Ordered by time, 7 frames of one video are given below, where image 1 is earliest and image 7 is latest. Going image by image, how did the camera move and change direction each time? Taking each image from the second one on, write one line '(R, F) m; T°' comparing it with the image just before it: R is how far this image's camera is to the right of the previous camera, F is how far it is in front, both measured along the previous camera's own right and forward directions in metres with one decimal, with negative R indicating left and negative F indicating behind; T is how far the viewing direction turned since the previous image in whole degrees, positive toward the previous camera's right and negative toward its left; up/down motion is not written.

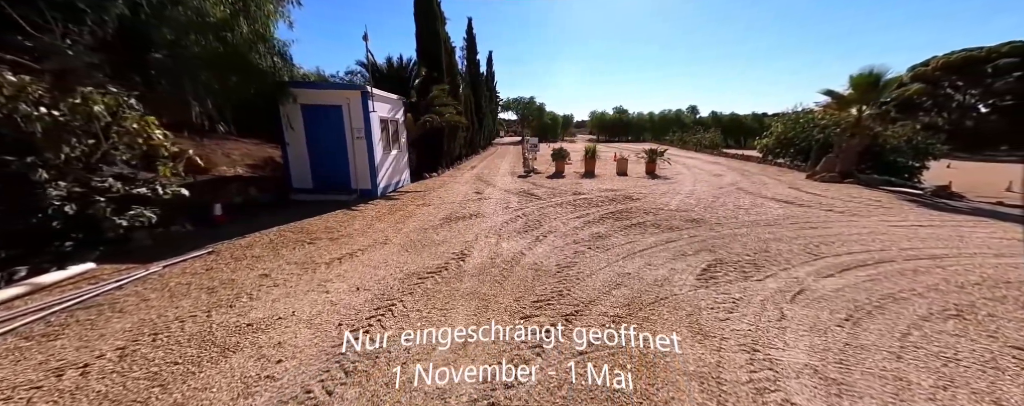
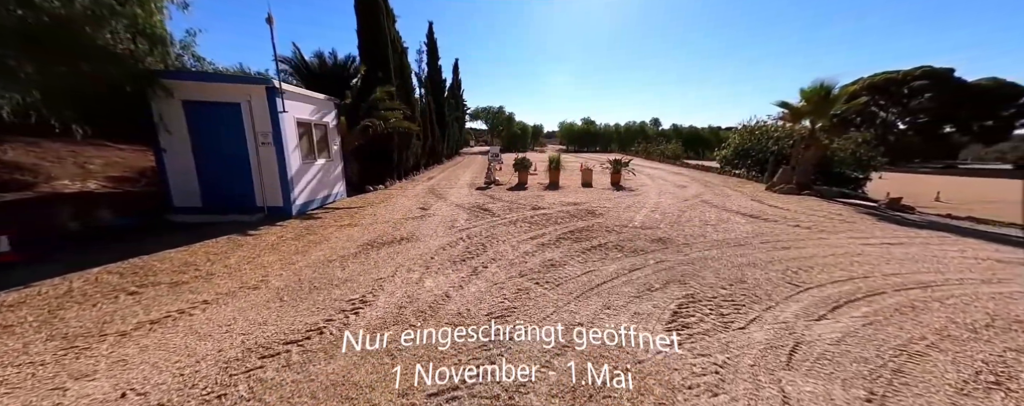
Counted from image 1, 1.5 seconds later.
(+0.5, +0.9) m; +5°
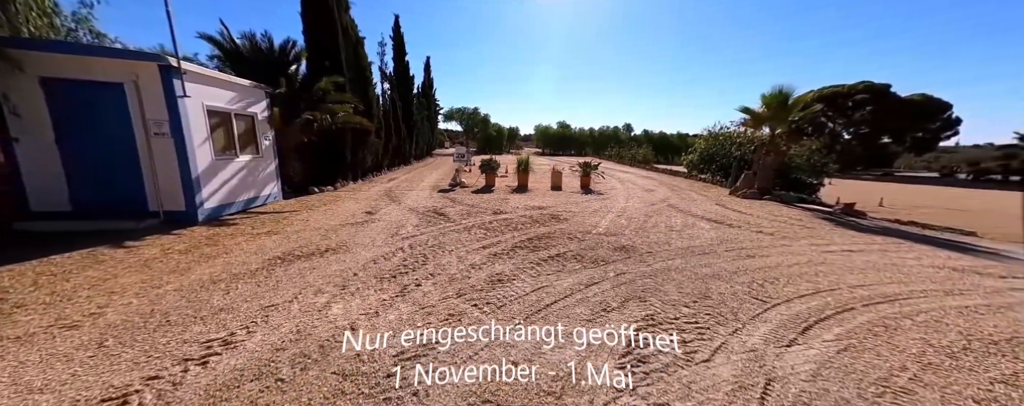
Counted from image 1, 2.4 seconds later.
(+0.4, +0.5) m; +4°
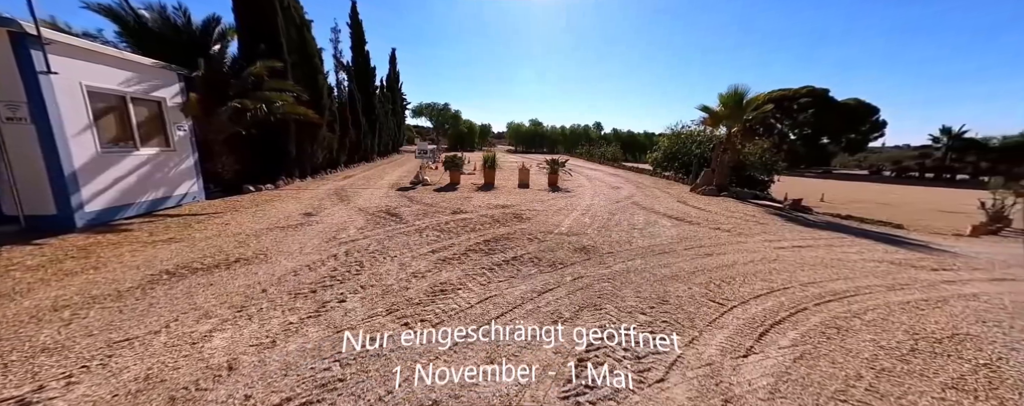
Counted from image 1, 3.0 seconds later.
(+0.3, +0.4) m; +5°
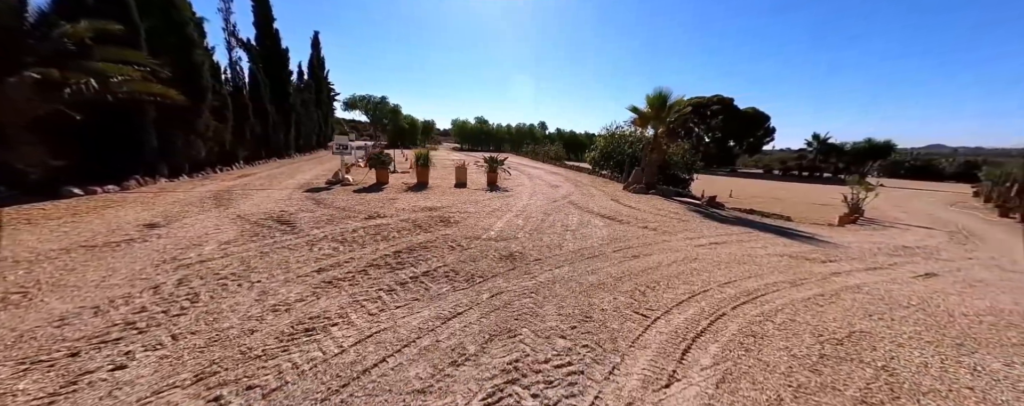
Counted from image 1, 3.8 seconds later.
(+0.5, +0.5) m; +10°
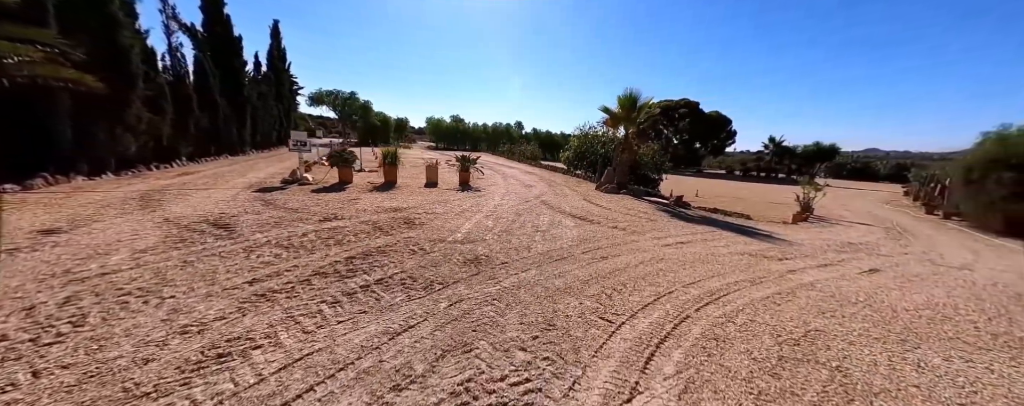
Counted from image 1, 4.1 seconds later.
(+0.2, +0.2) m; +4°
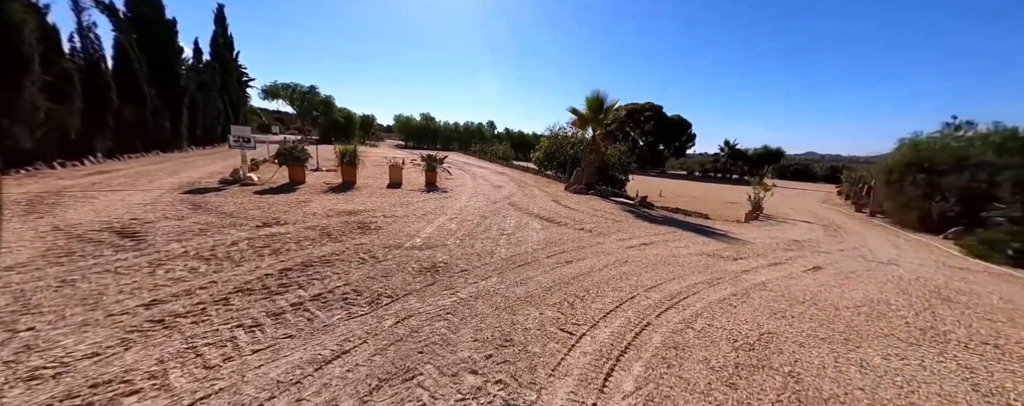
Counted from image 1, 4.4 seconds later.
(+0.2, +0.2) m; +5°
